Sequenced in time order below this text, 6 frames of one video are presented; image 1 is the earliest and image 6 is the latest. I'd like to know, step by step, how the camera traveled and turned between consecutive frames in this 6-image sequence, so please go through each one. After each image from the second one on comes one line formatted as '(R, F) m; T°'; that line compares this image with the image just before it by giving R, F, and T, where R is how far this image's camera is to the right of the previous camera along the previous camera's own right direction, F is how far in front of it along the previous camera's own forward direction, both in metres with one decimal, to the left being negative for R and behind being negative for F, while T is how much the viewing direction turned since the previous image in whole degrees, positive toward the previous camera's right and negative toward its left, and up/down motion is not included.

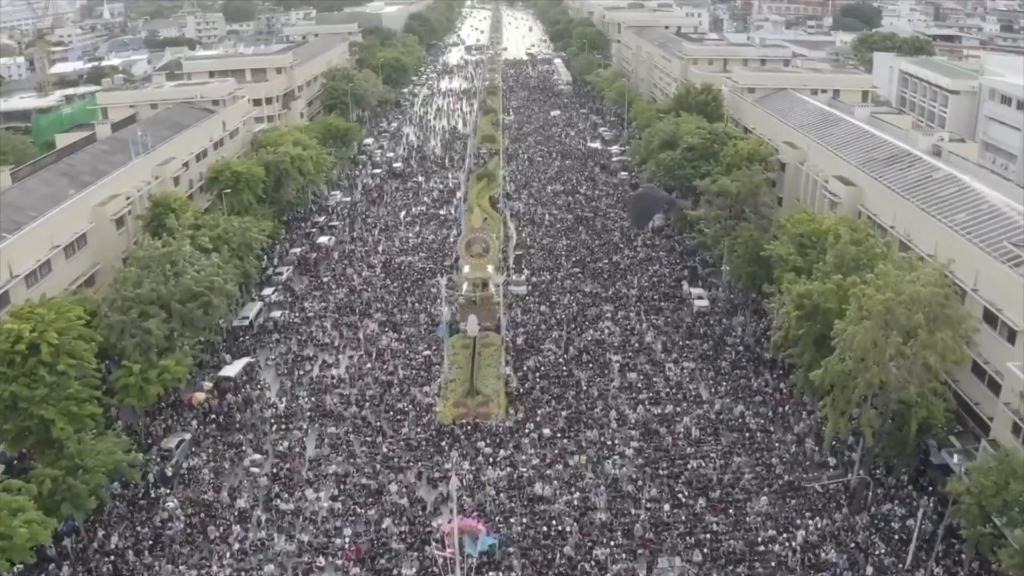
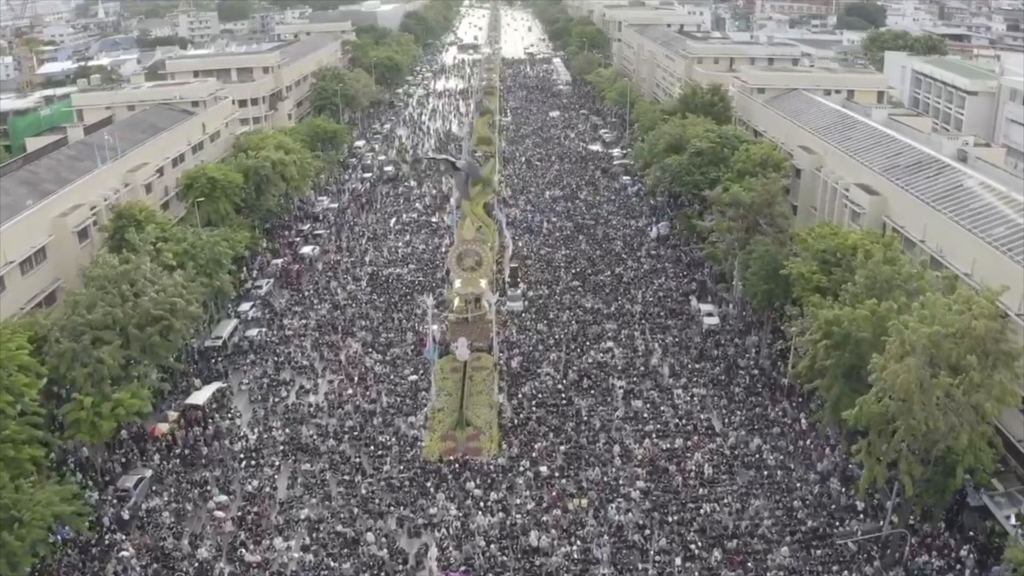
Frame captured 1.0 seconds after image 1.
(+0.2, +3.2) m; 0°
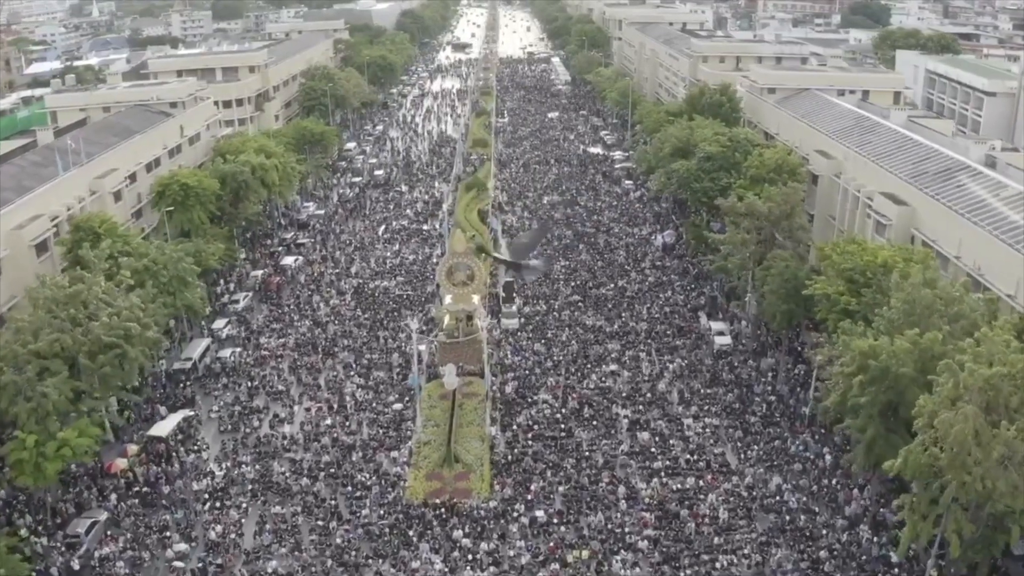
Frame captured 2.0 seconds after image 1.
(+0.2, +3.2) m; 0°
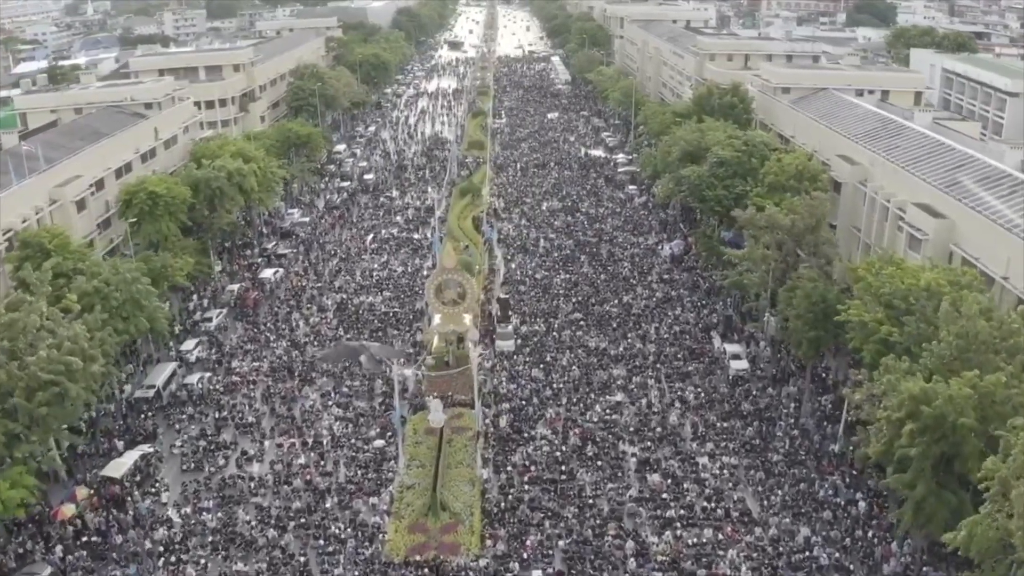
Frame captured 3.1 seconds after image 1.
(+0.2, +3.4) m; 0°
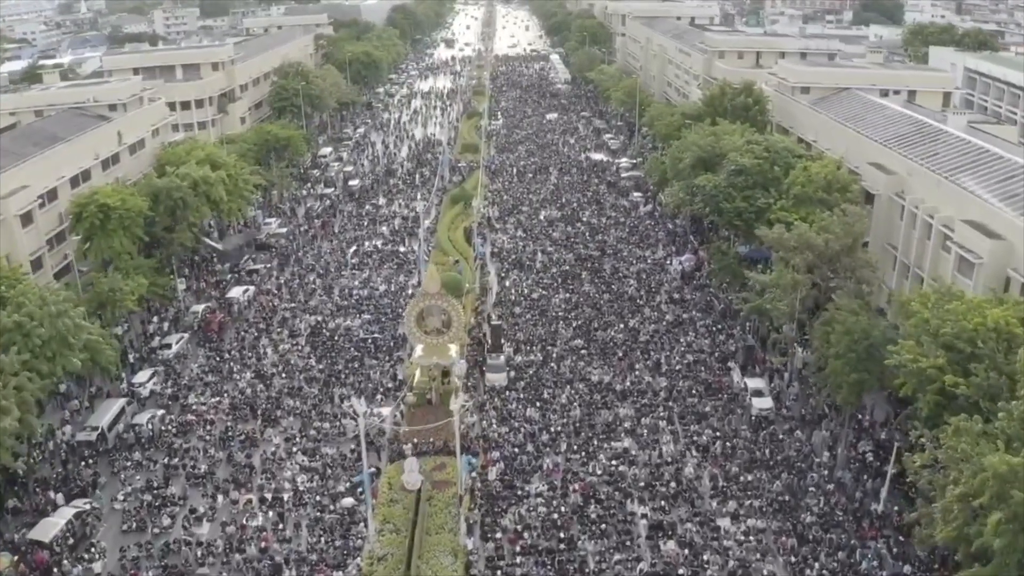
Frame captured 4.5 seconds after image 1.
(+0.3, +4.1) m; 0°
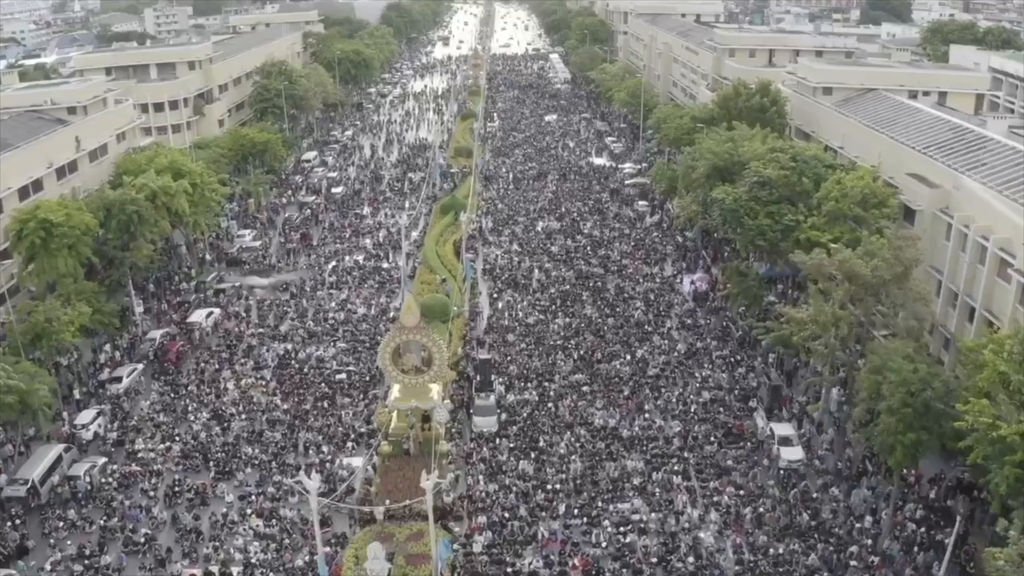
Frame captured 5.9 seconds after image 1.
(+0.3, +4.0) m; 0°
